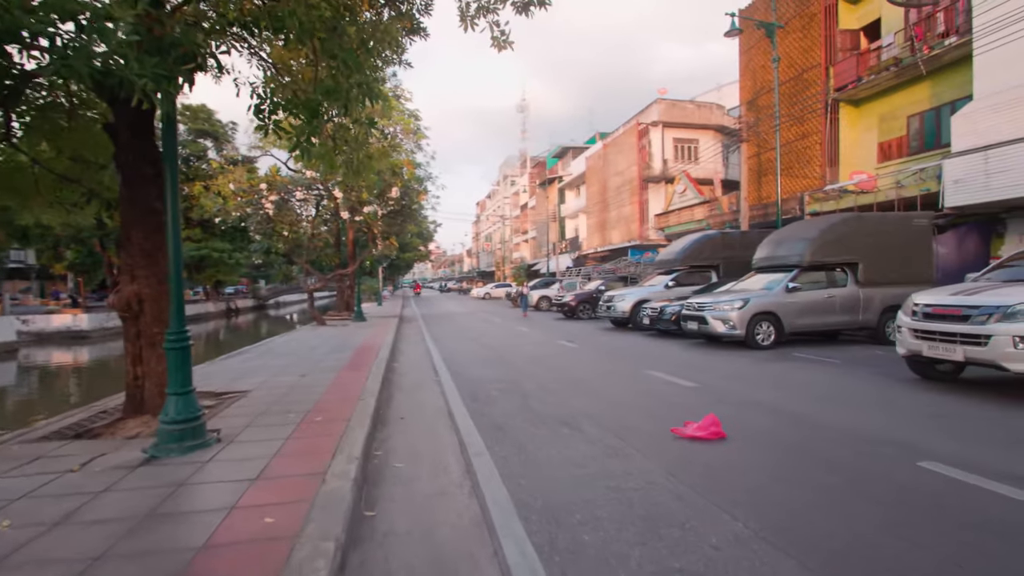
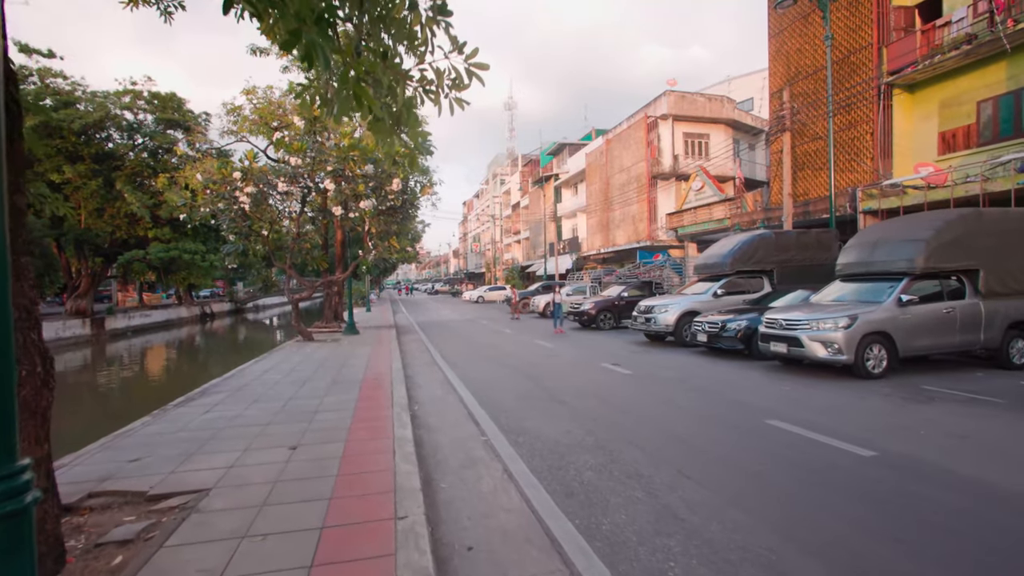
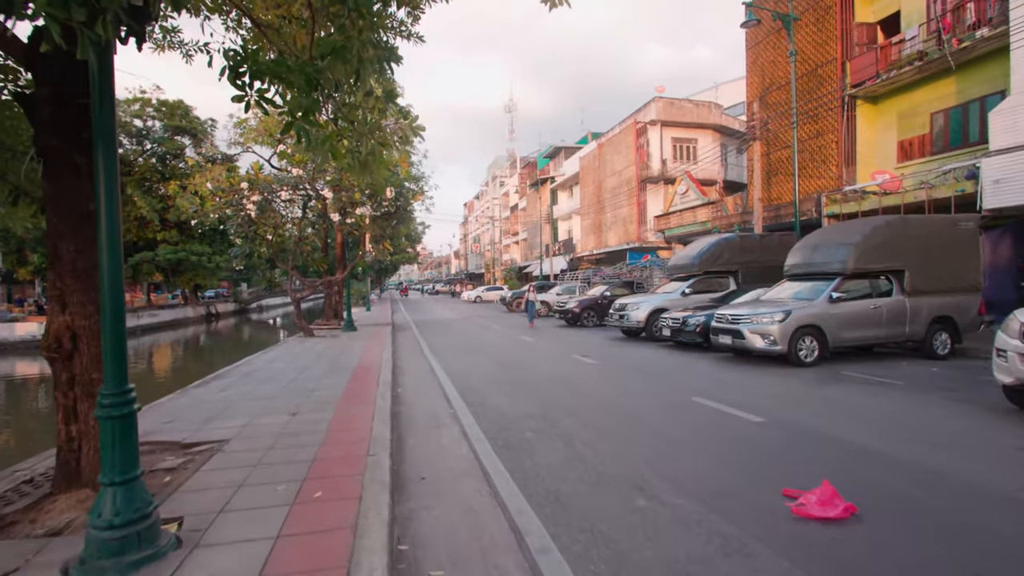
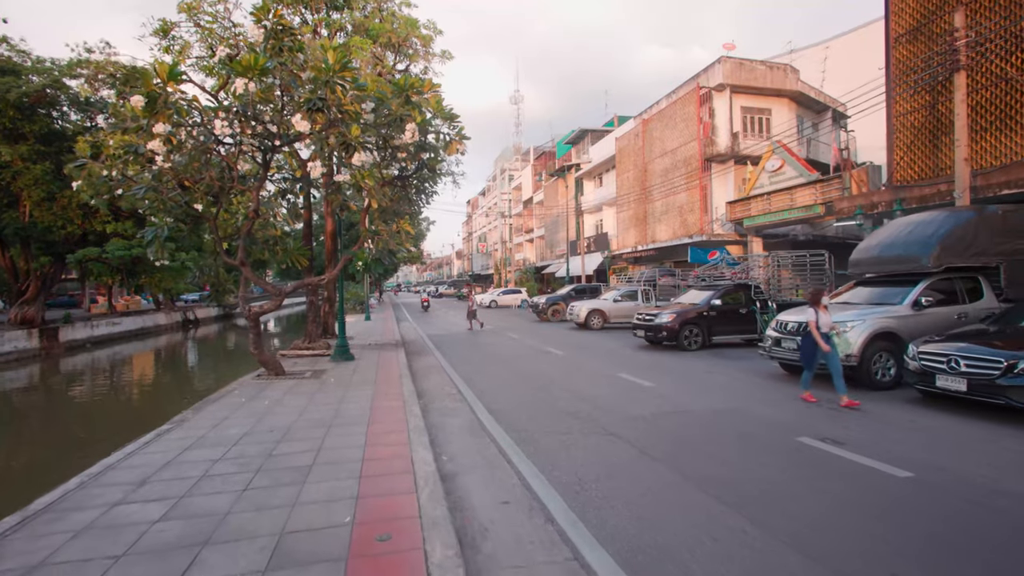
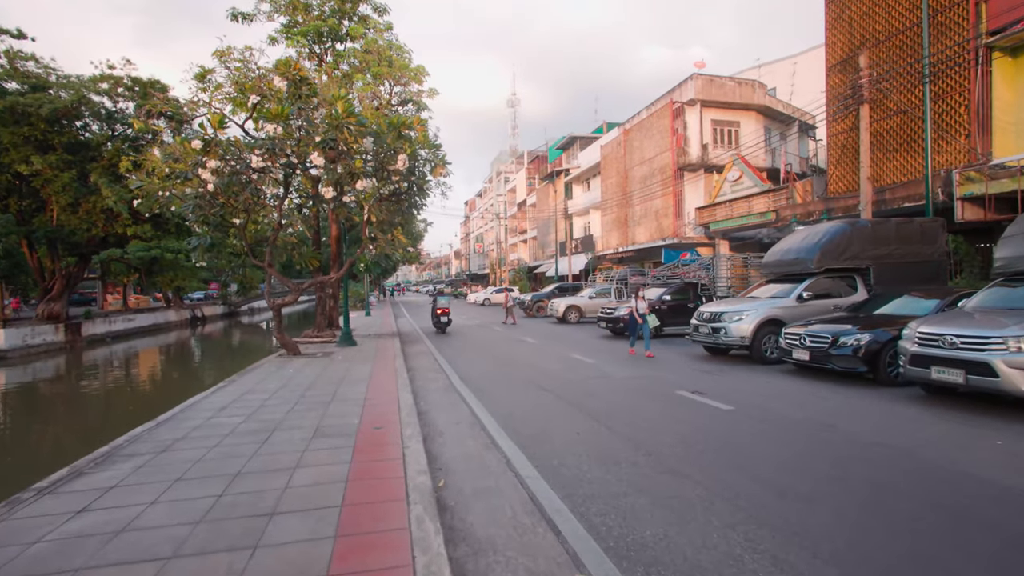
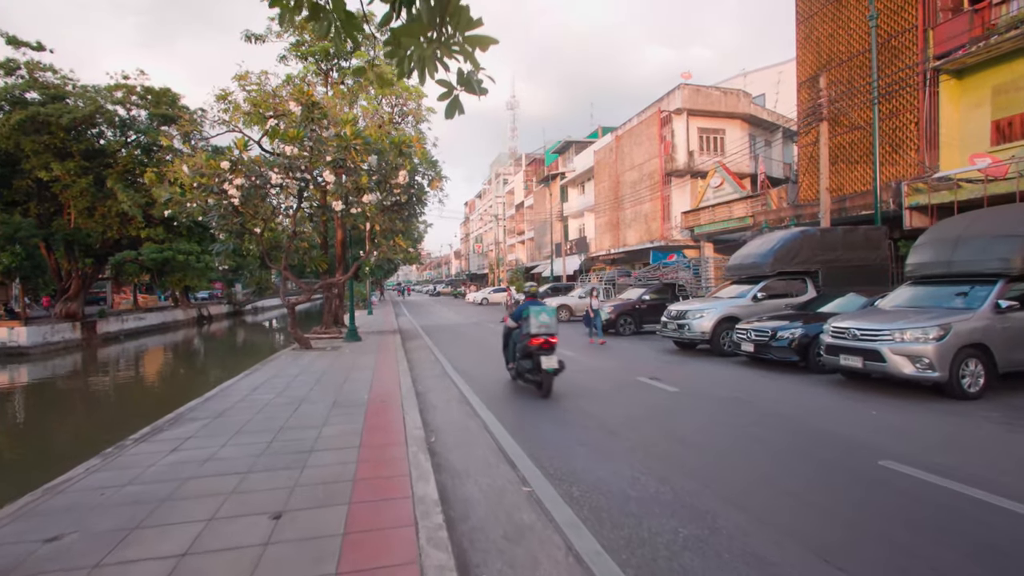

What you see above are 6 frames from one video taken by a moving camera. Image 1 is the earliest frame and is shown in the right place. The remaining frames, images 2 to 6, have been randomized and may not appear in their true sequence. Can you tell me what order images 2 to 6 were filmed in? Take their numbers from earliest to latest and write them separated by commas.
3, 2, 6, 5, 4
